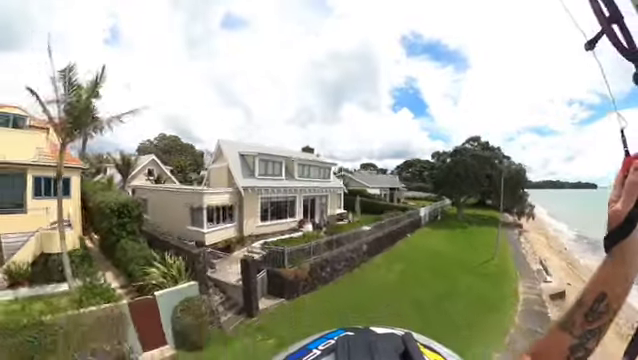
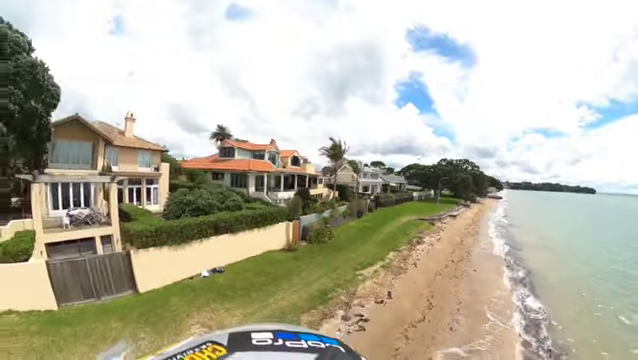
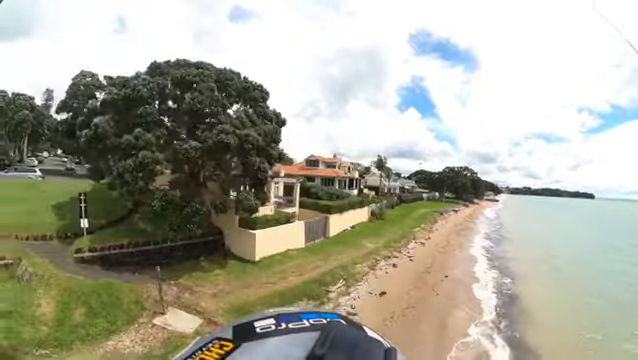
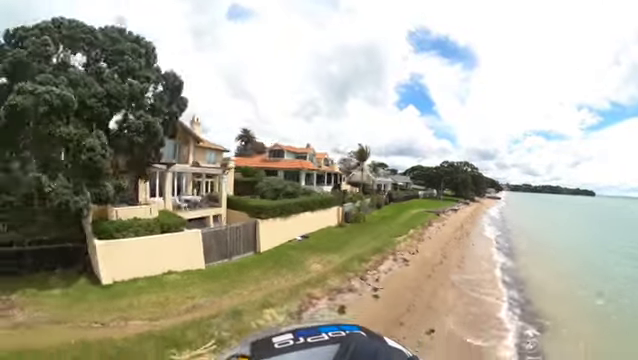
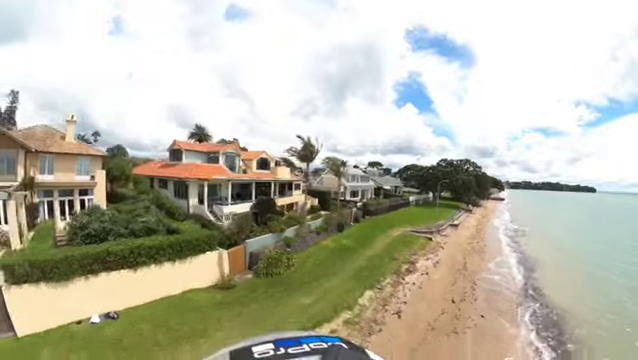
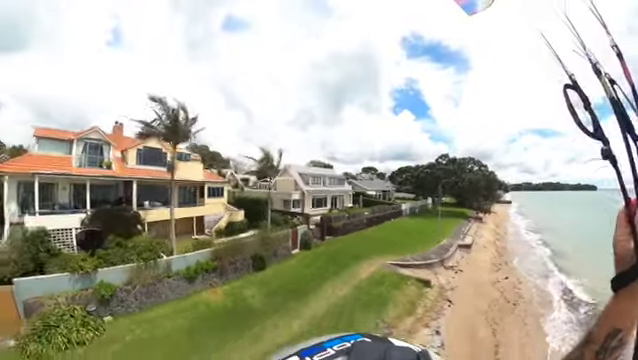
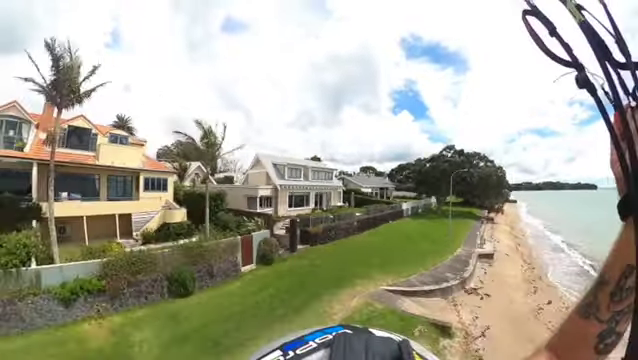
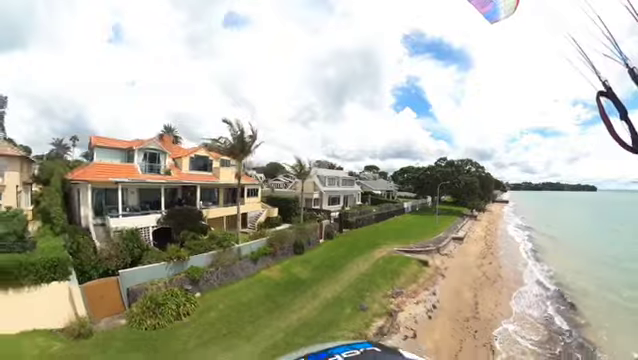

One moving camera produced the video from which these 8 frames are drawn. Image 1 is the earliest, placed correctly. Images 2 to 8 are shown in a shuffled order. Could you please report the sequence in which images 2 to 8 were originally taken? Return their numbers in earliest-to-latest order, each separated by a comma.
7, 6, 8, 5, 2, 4, 3
